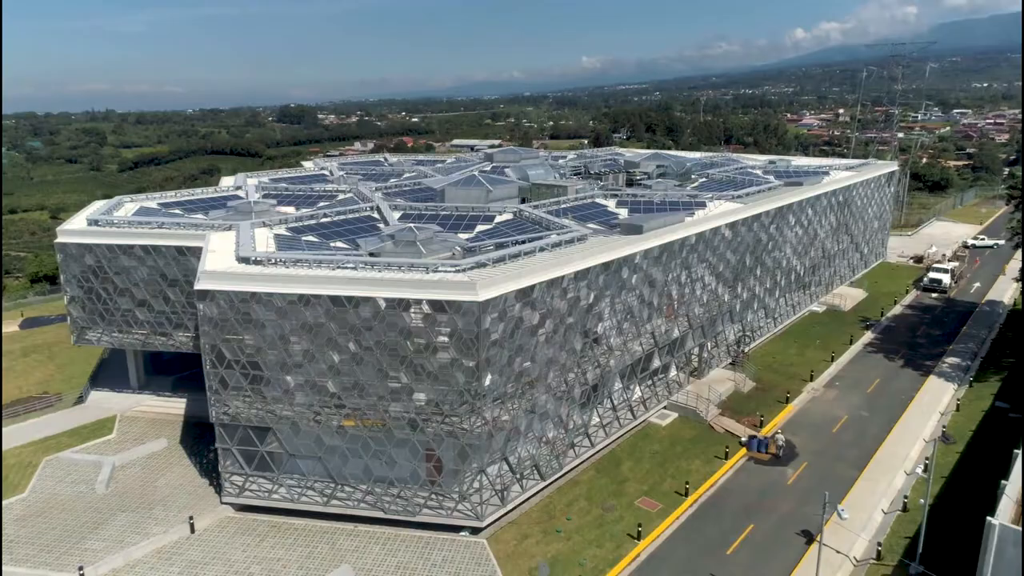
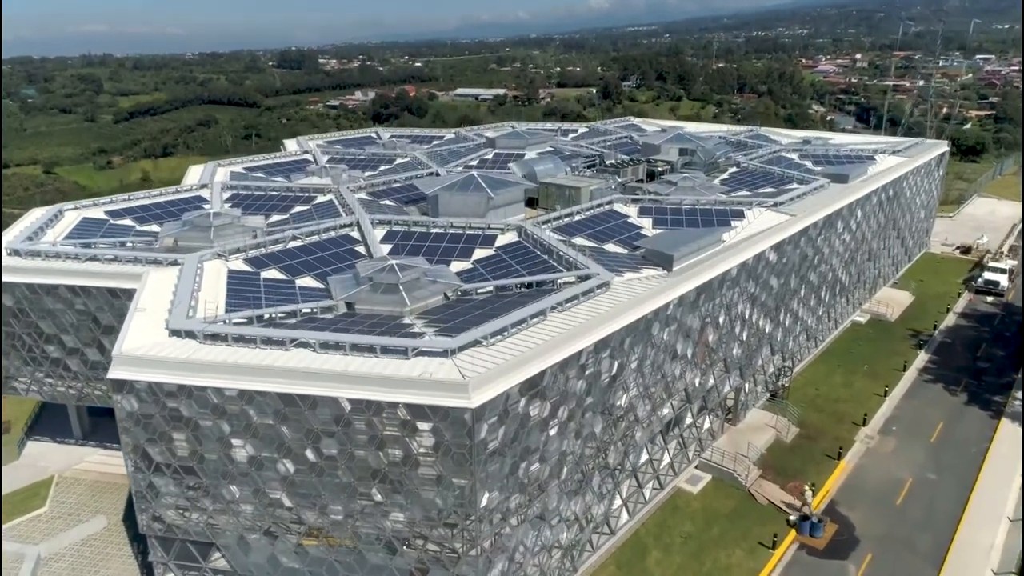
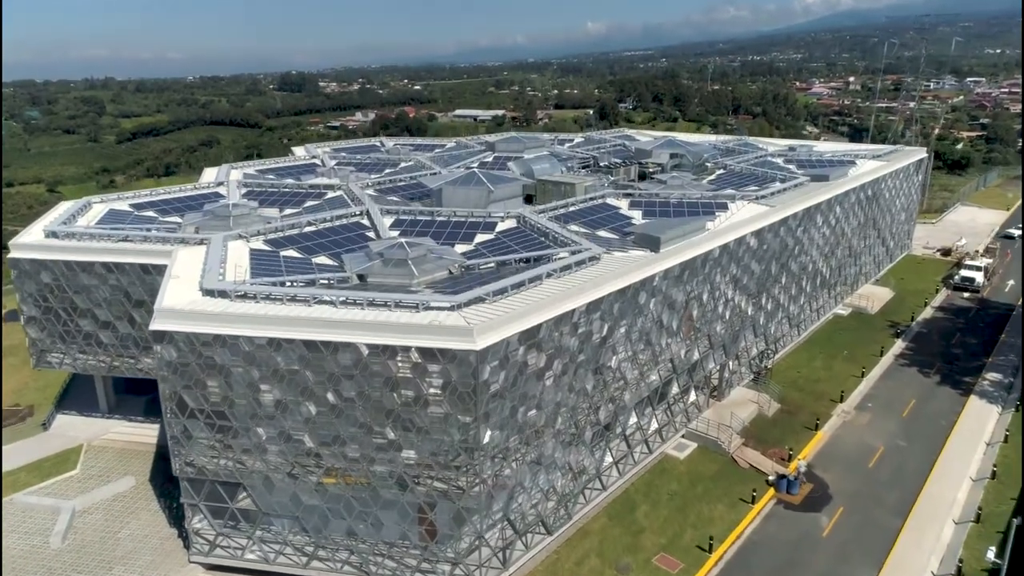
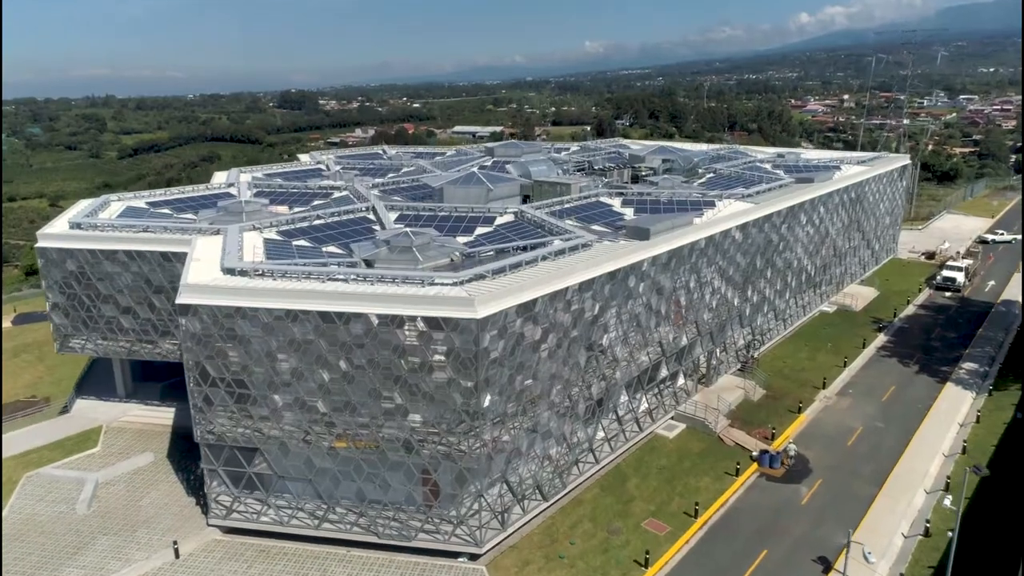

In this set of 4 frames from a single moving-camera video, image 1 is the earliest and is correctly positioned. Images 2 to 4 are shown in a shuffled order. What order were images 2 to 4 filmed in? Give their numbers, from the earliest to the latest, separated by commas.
4, 3, 2
